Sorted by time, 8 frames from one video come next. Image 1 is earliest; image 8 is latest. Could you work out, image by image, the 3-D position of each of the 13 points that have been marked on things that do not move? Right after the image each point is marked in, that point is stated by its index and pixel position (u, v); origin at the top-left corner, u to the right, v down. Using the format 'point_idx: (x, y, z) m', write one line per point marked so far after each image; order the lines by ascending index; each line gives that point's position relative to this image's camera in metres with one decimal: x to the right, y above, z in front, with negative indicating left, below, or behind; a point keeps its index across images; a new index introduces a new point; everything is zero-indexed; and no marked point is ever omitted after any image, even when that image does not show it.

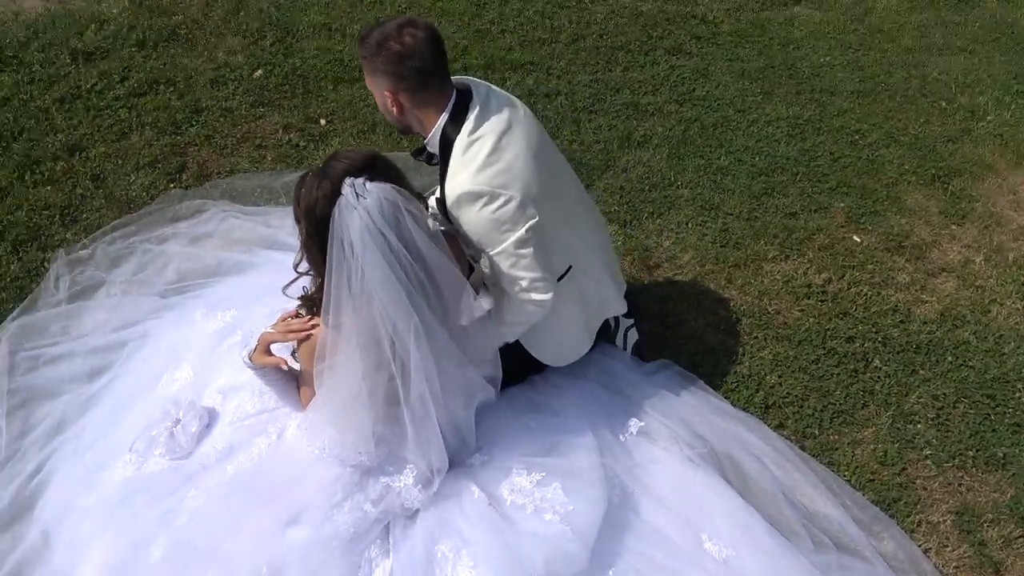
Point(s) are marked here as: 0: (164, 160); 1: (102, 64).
0: (-1.9, +0.7, +4.1) m
1: (-2.5, +1.4, +4.7) m
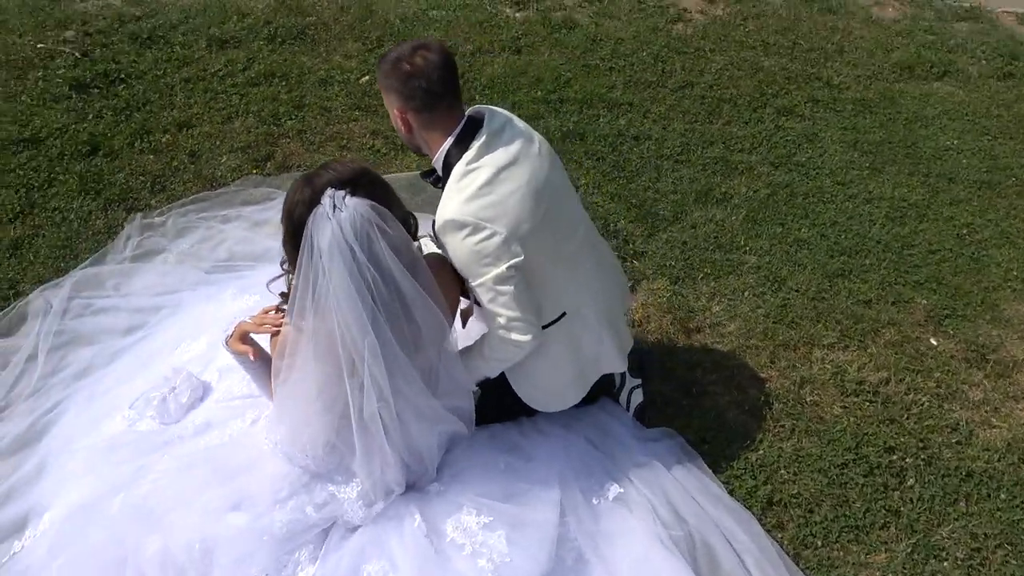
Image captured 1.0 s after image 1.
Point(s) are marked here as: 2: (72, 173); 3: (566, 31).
0: (-1.5, +0.8, +4.4) m
1: (-1.9, +1.6, +5.1) m
2: (-2.4, +0.6, +4.1) m
3: (+0.4, +1.9, +5.6) m
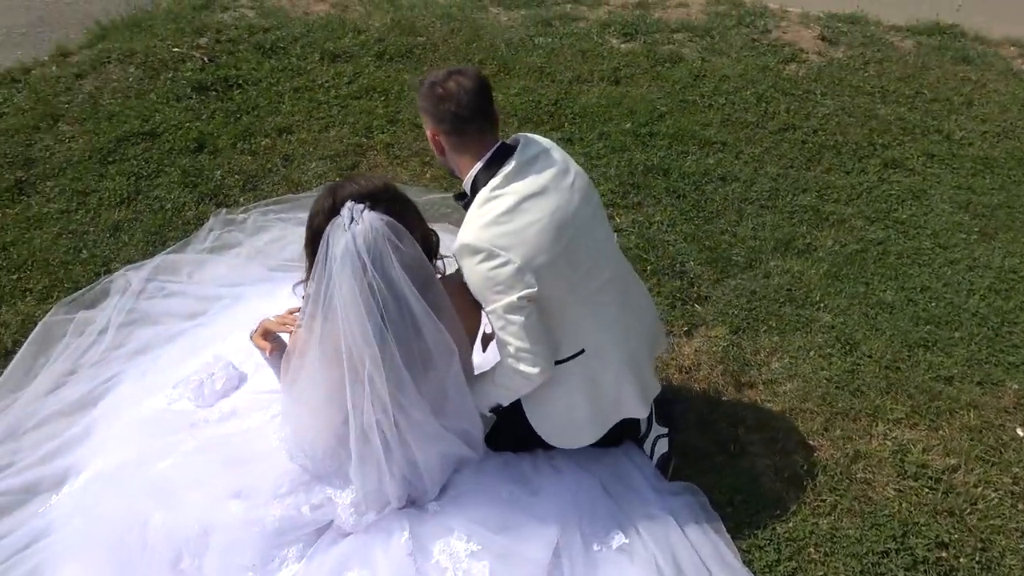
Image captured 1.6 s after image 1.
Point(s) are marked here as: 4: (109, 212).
0: (-1.0, +0.8, +4.6) m
1: (-1.2, +1.6, +5.4) m
2: (-2.0, +0.7, +4.4) m
3: (+1.1, +1.6, +5.5) m
4: (-2.2, +0.4, +4.1) m
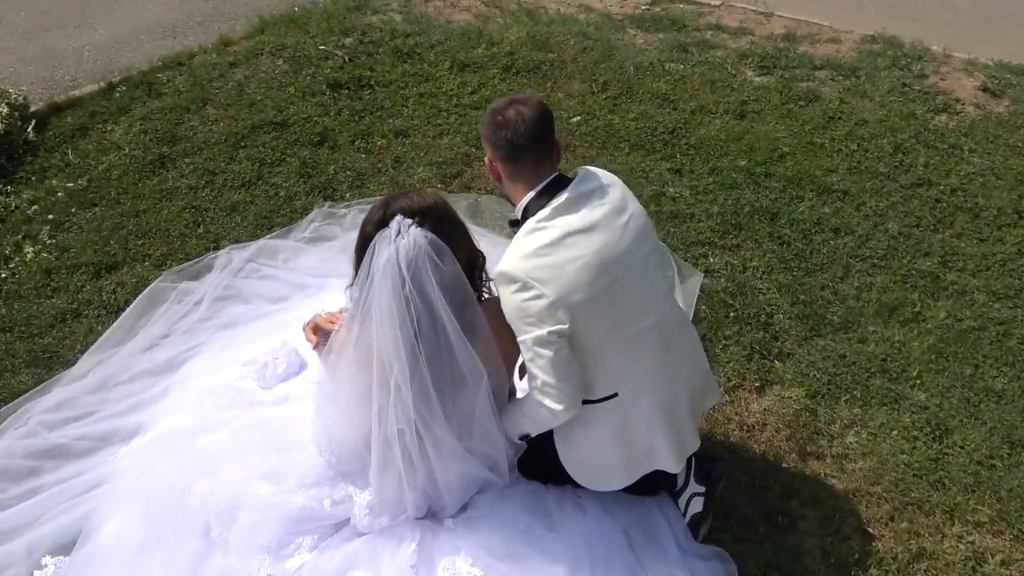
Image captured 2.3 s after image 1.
0: (-0.4, +0.8, +4.7) m
1: (-0.3, +1.5, +5.6) m
2: (-1.3, +0.8, +4.7) m
3: (+2.0, +1.3, +5.2) m
4: (-1.7, +0.6, +4.5) m
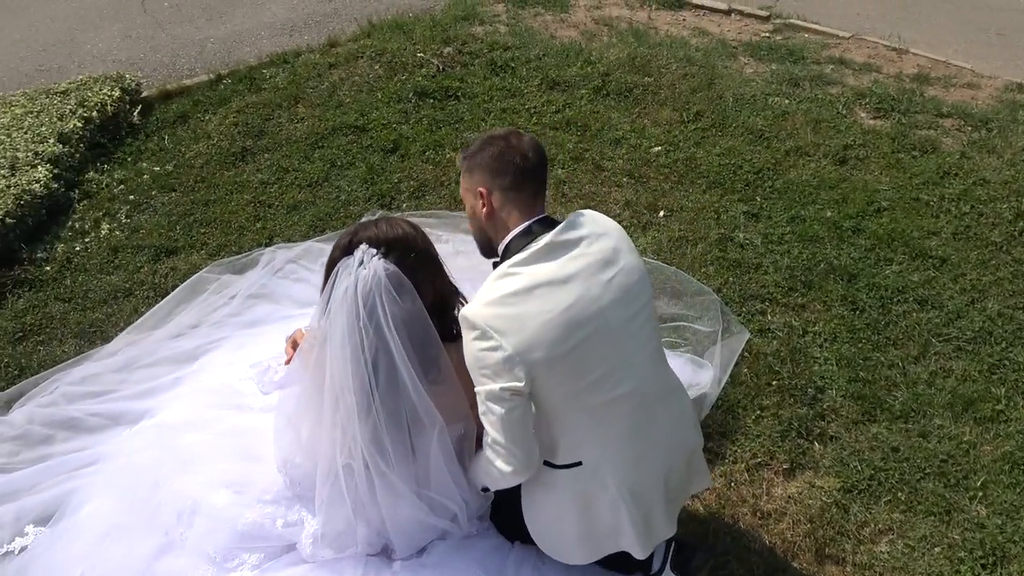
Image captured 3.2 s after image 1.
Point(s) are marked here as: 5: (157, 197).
0: (0.0, +0.6, +4.6) m
1: (+0.3, +1.4, +5.4) m
2: (-0.9, +0.8, +4.8) m
3: (+2.5, +0.8, +4.7) m
4: (-1.3, +0.6, +4.6) m
5: (-2.1, +0.5, +4.6) m
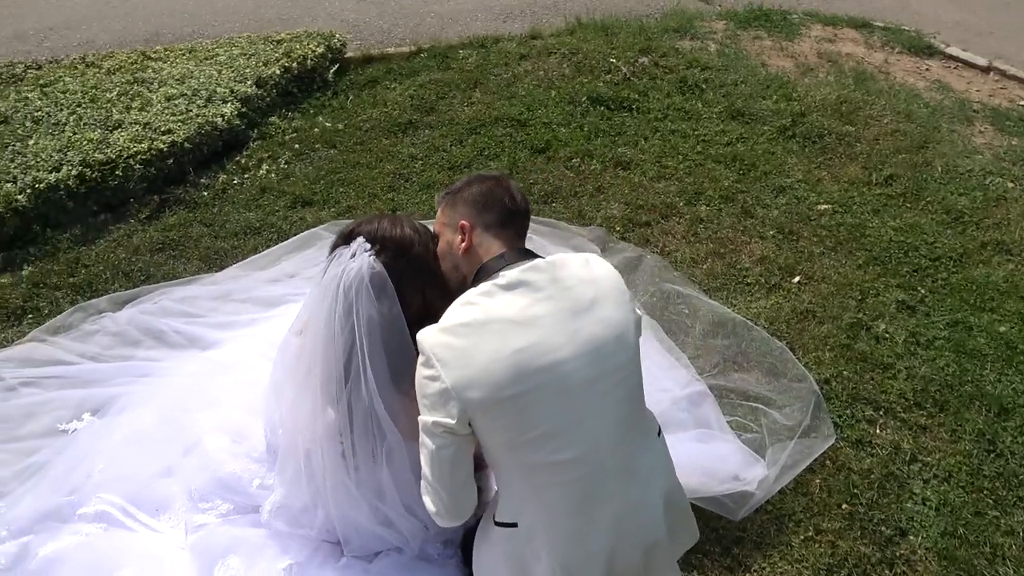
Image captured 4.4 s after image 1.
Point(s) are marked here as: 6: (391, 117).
0: (+0.8, +0.4, +4.3) m
1: (+1.5, +1.1, +5.0) m
2: (0.0, +0.8, +4.7) m
3: (+3.1, 0.0, +3.7) m
4: (-0.5, +0.7, +4.7) m
5: (-1.2, +0.9, +4.9) m
6: (-0.8, +1.2, +5.2) m
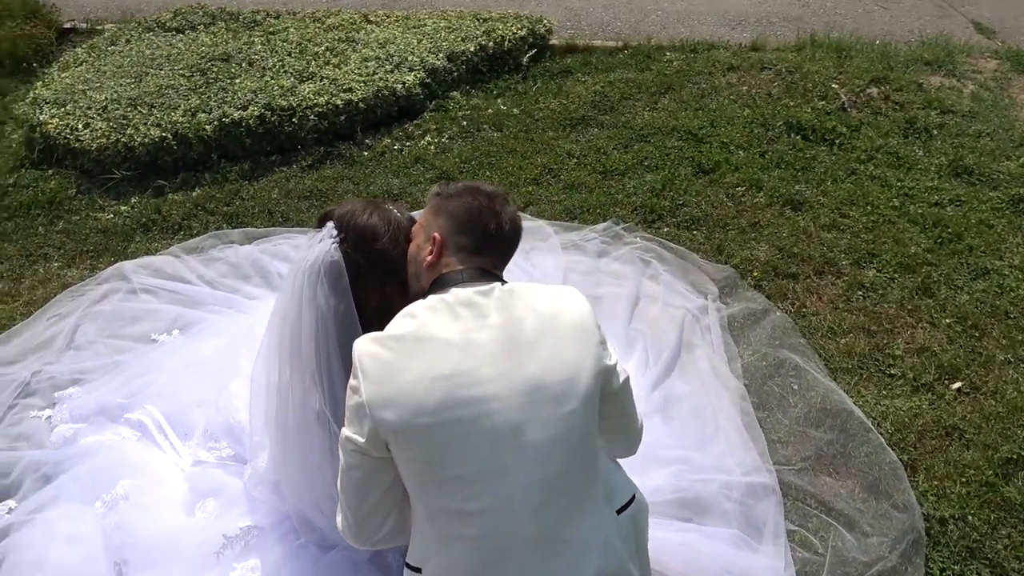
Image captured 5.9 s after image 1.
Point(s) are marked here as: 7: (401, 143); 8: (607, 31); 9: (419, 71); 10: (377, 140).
0: (+1.4, +0.1, +3.7) m
1: (+2.4, +0.6, +4.1) m
2: (+0.9, +0.7, +4.3) m
3: (+3.3, -0.8, +2.4) m
4: (+0.4, +0.7, +4.4) m
5: (-0.2, +1.0, +4.8) m
6: (+0.4, +1.2, +5.0) m
7: (-0.7, +0.9, +4.7) m
8: (+0.8, +2.1, +6.1) m
9: (-0.6, +1.4, +5.1) m
10: (-0.8, +0.9, +4.7) m
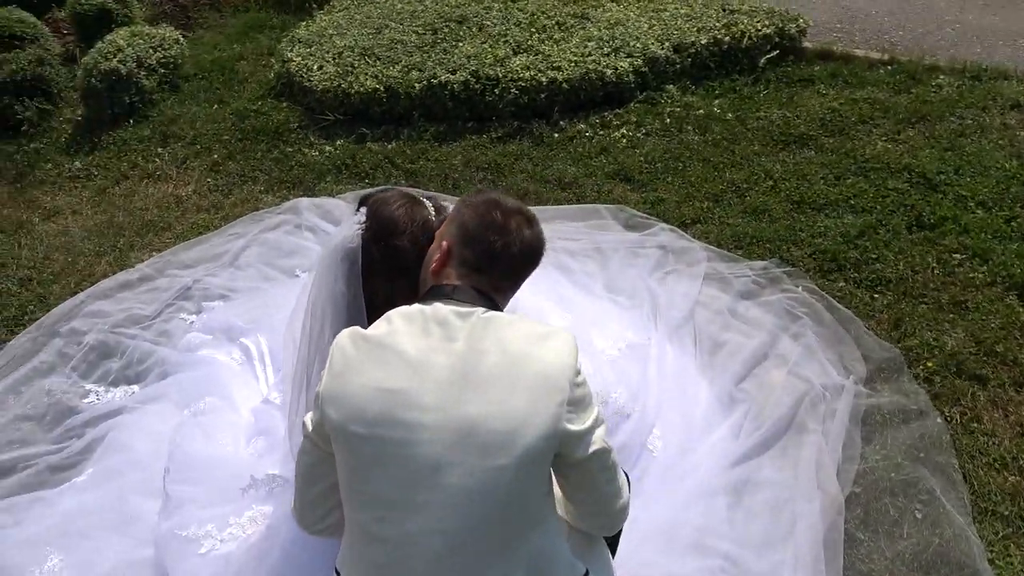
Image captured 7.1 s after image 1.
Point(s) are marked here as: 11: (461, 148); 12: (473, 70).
0: (+1.9, -0.3, +2.9) m
1: (+3.0, -0.1, +2.9) m
2: (+1.8, +0.3, +3.6) m
3: (+3.0, -1.6, +1.1) m
4: (+1.3, +0.4, +3.9) m
5: (+1.0, +0.9, +4.5) m
6: (+1.6, +1.0, +4.4) m
7: (+0.5, +0.9, +4.5) m
8: (+2.5, +1.7, +5.3) m
9: (+0.8, +1.4, +4.8) m
10: (+0.4, +1.0, +4.6) m
11: (-0.3, +0.8, +4.5) m
12: (-0.2, +1.4, +4.7) m
